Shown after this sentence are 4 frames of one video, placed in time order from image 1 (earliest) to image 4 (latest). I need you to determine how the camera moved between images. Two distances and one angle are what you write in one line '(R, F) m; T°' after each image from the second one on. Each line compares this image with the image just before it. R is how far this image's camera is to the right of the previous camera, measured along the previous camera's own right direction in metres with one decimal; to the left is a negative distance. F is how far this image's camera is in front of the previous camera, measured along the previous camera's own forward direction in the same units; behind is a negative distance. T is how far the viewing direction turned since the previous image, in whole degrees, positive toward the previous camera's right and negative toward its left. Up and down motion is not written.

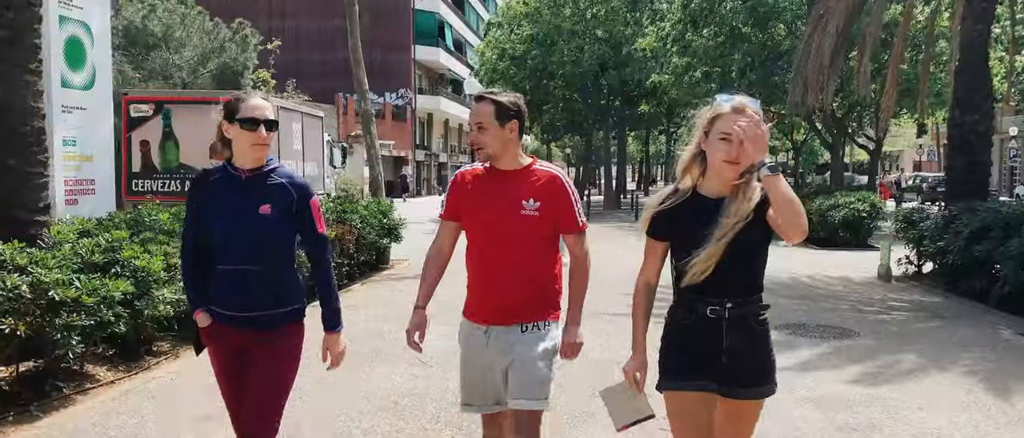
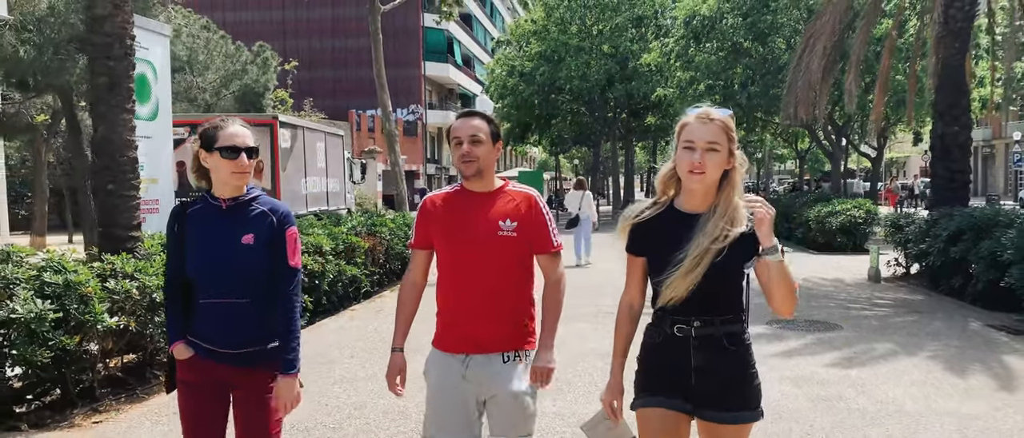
(-0.1, -1.0) m; -1°
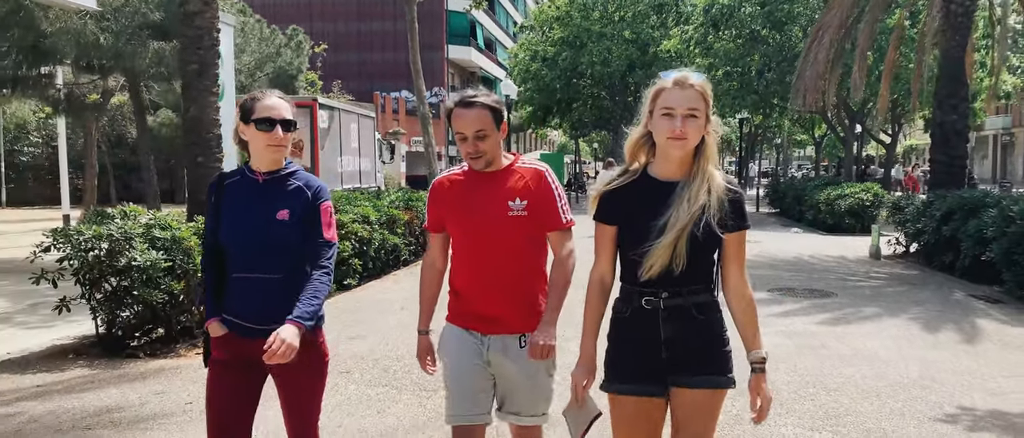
(-0.1, -1.0) m; -1°
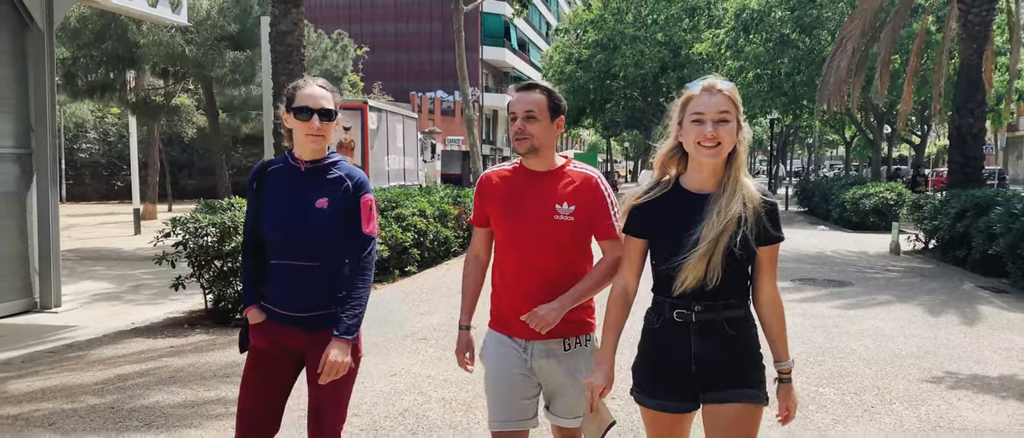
(-0.2, -1.1) m; -2°
